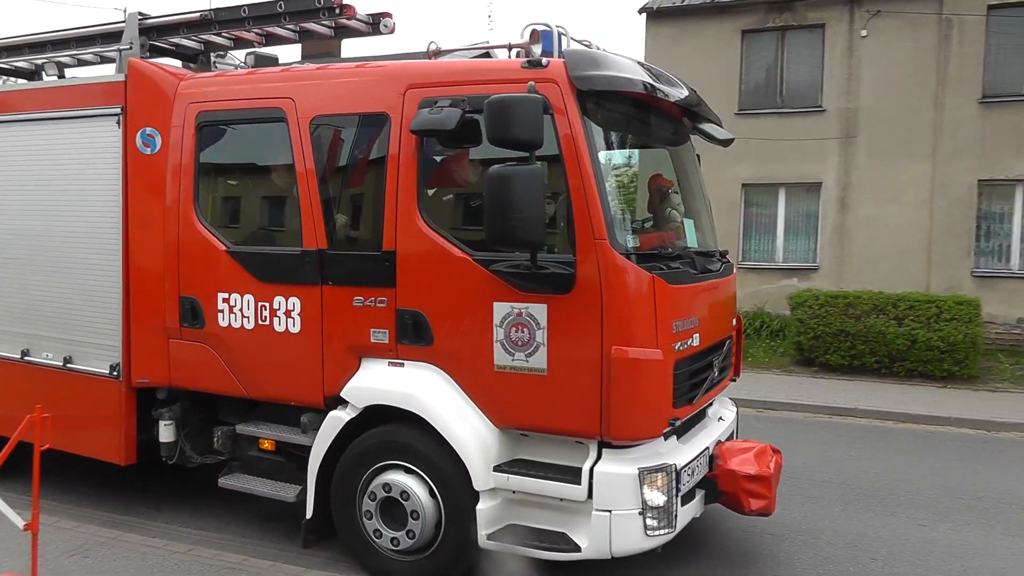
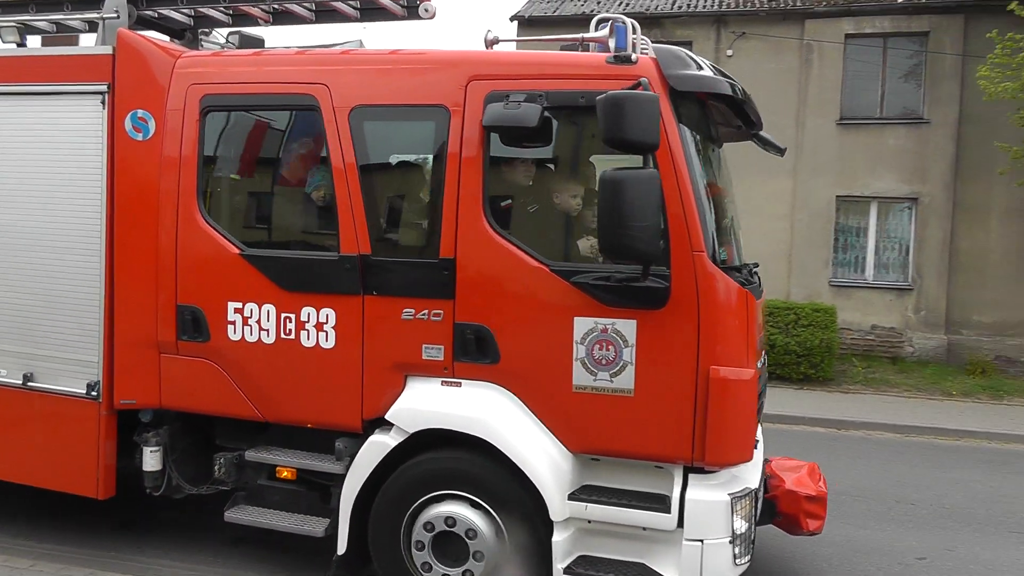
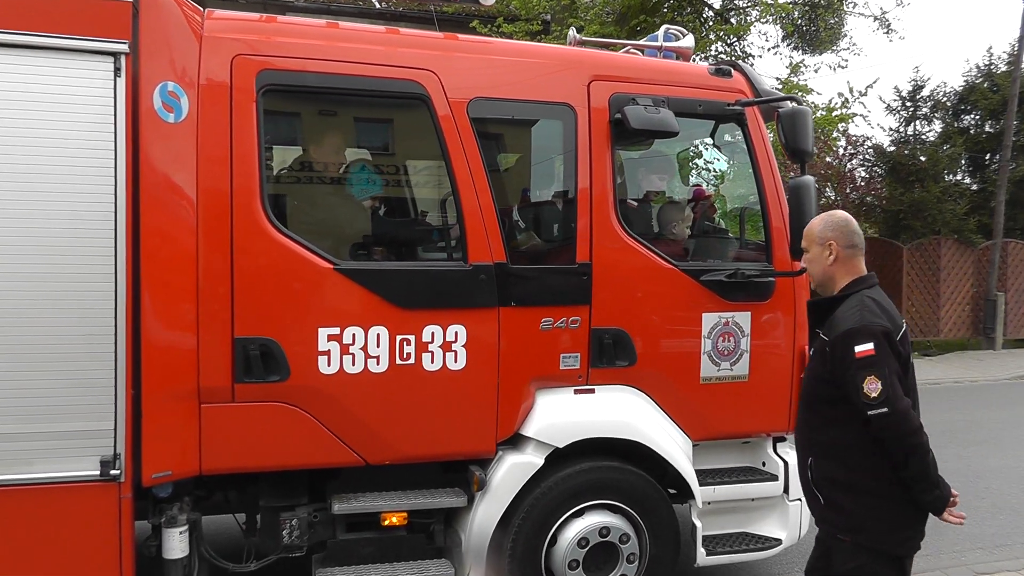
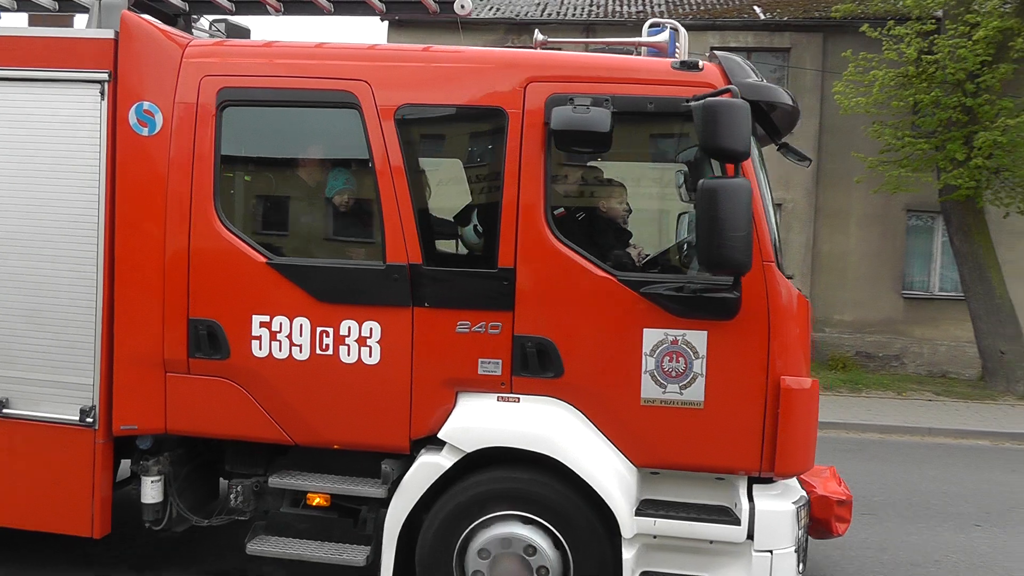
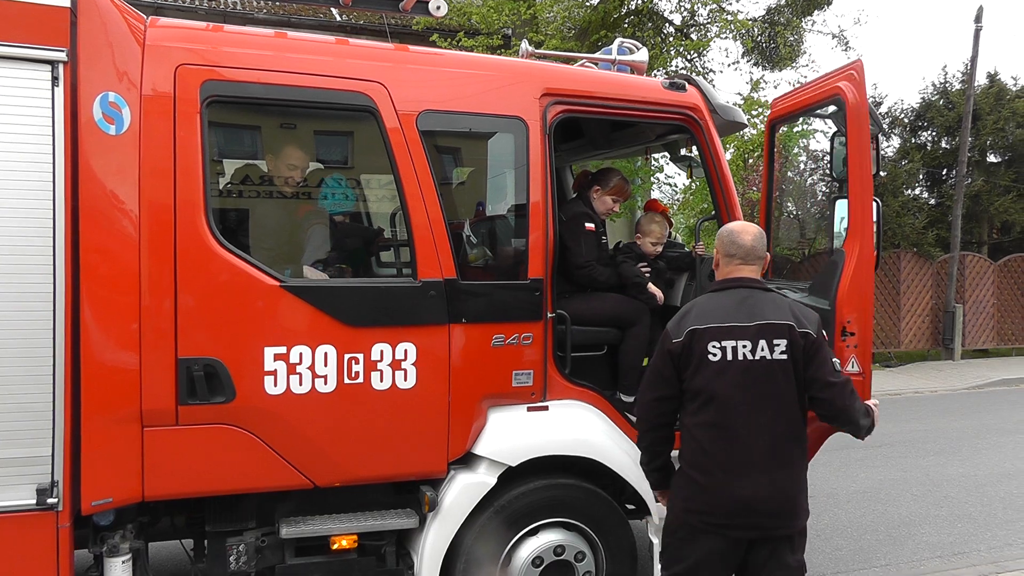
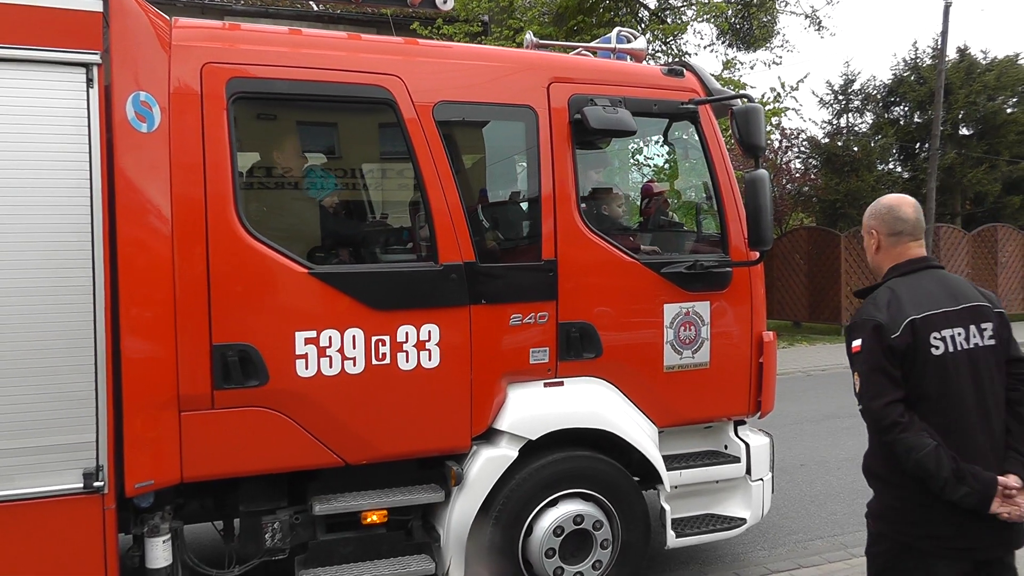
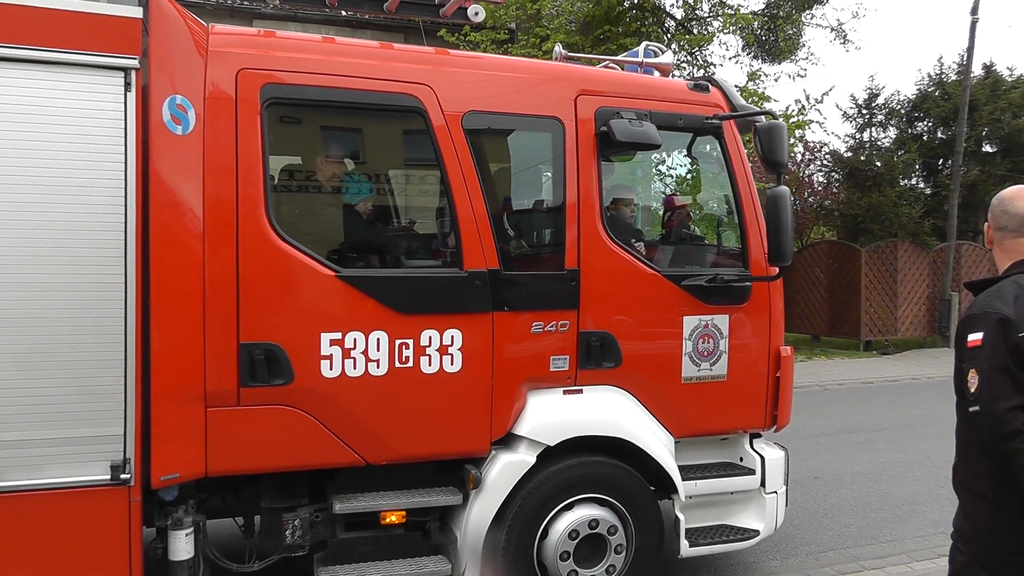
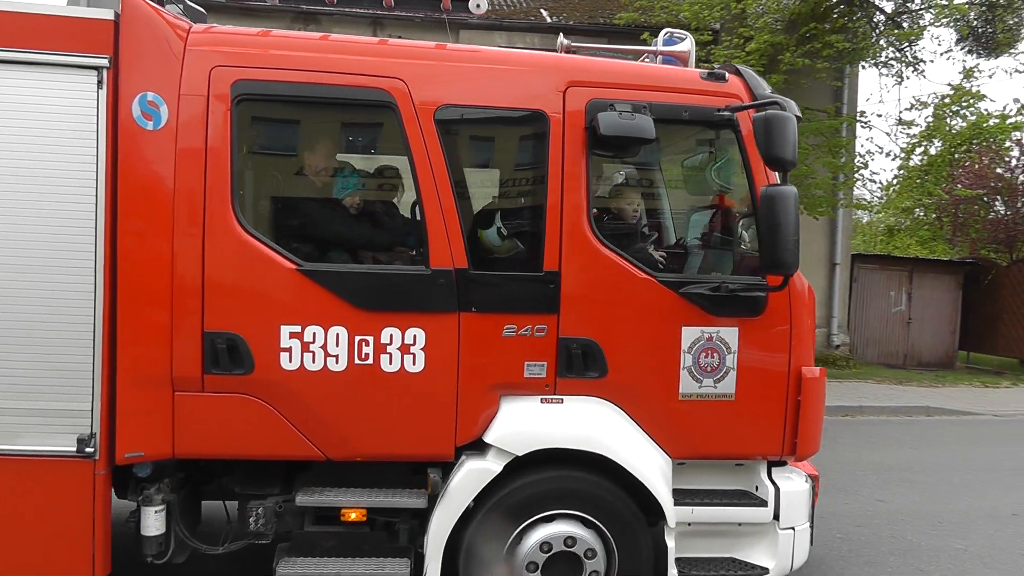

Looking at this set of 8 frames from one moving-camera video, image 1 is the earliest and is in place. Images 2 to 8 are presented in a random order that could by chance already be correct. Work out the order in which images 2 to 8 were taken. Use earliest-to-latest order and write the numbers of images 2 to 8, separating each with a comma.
2, 4, 8, 7, 6, 3, 5
